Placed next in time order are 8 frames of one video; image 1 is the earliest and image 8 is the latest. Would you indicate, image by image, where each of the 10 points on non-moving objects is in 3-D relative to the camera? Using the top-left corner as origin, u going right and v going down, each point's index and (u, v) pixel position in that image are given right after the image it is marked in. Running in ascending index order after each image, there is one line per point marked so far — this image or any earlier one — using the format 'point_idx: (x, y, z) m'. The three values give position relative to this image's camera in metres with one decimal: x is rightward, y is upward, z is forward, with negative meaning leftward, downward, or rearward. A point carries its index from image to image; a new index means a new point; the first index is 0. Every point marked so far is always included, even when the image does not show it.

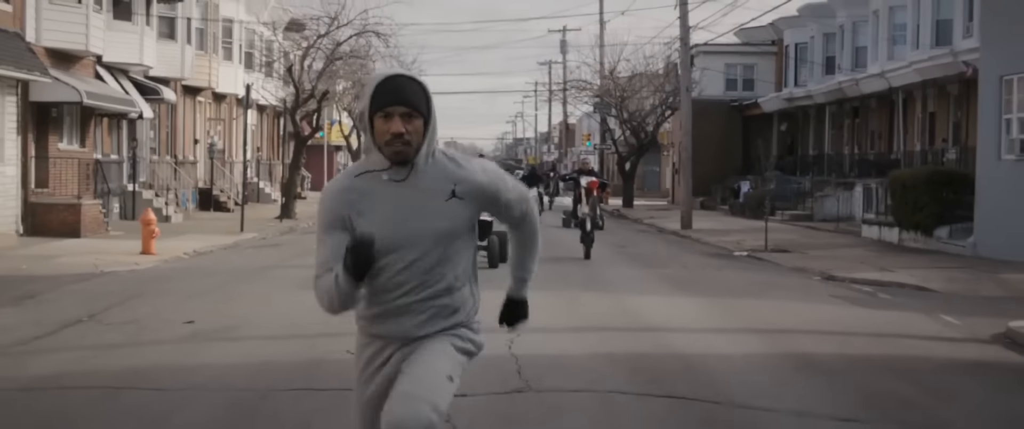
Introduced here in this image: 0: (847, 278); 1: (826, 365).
0: (+4.3, -0.8, +19.5) m
1: (+2.1, -1.0, +10.3) m
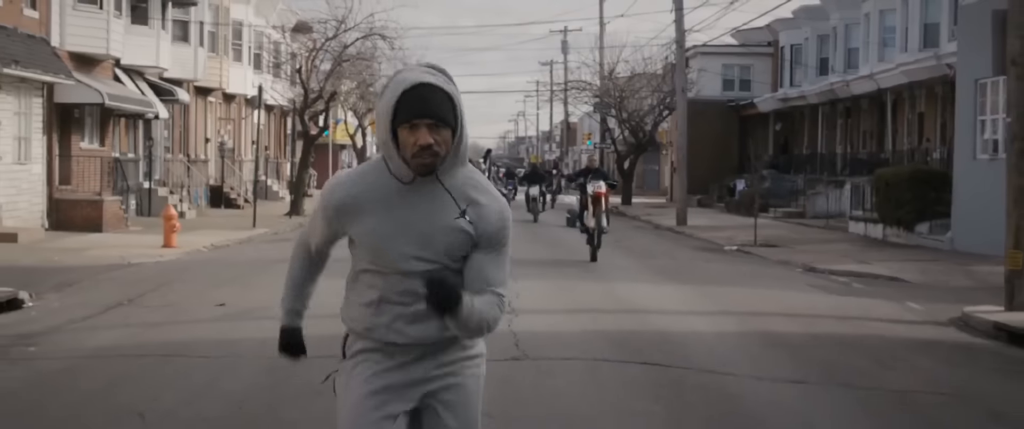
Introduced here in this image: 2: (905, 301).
0: (+4.3, -0.7, +20.8) m
1: (+2.1, -1.0, +11.5) m
2: (+4.1, -0.9, +16.0) m
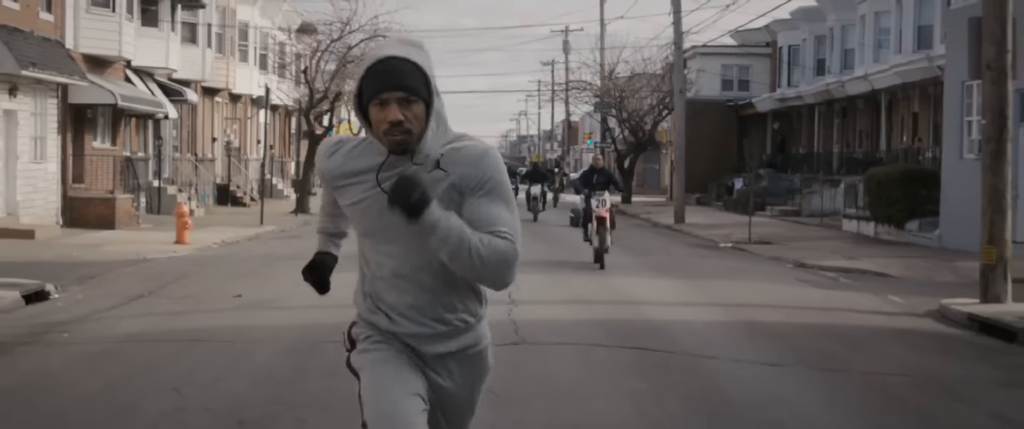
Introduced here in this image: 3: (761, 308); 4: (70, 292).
0: (+4.4, -0.7, +21.6) m
1: (+2.1, -0.9, +12.3) m
2: (+4.1, -0.9, +16.8) m
3: (+2.3, -0.9, +14.1) m
4: (-4.3, -0.8, +14.8) m
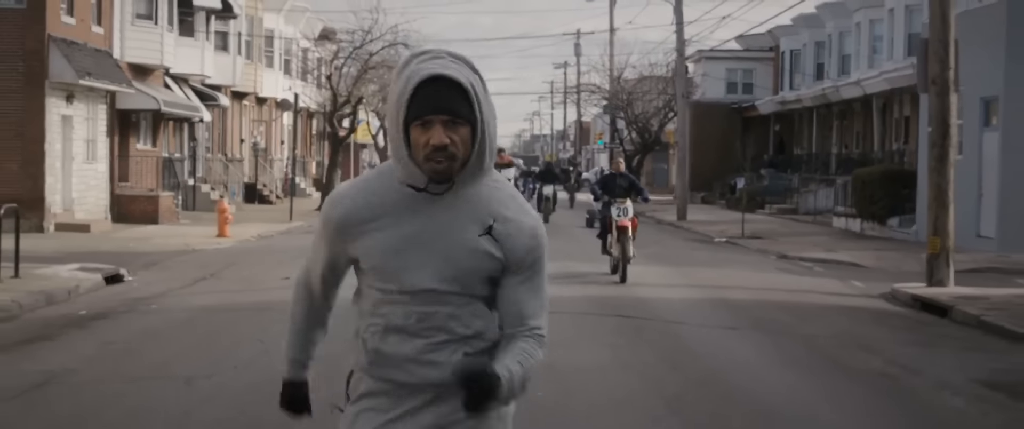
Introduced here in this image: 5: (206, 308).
0: (+4.5, -0.7, +23.9) m
1: (+2.2, -0.9, +14.6) m
2: (+4.2, -0.8, +19.1) m
3: (+2.4, -0.8, +16.4) m
4: (-4.2, -0.7, +17.2) m
5: (-2.7, -0.8, +13.2) m
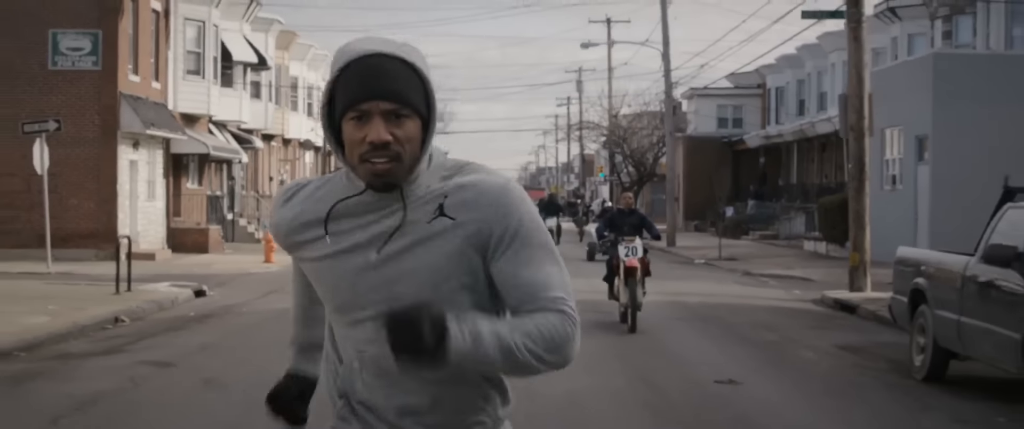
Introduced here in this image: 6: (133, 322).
0: (+4.6, -1.1, +28.1) m
1: (+2.2, -1.1, +18.9) m
2: (+4.3, -1.2, +23.3) m
3: (+2.5, -1.1, +20.7) m
4: (-4.2, -1.1, +21.5) m
5: (-2.6, -1.1, +17.4) m
6: (-4.1, -1.2, +16.4) m
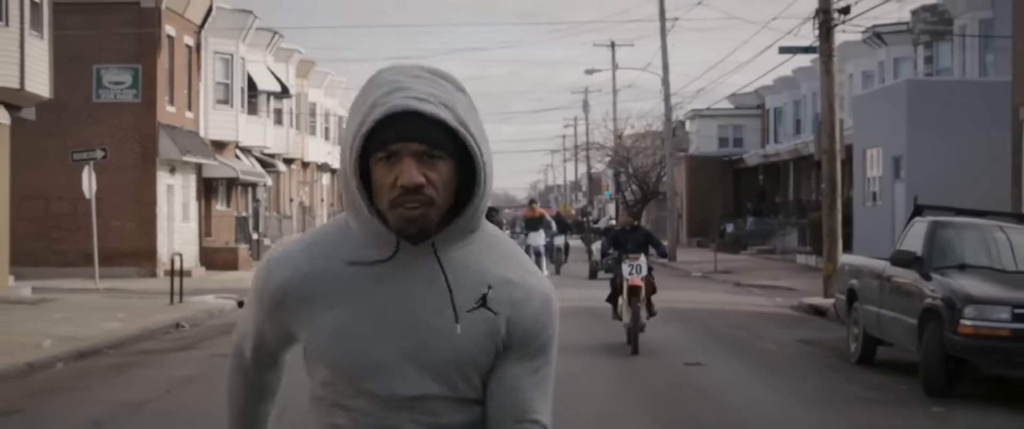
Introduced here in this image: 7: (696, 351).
0: (+4.8, -1.4, +30.5) m
1: (+2.4, -1.4, +21.3) m
2: (+4.5, -1.4, +25.7) m
3: (+2.6, -1.4, +23.1) m
4: (-4.0, -1.4, +24.0) m
5: (-2.5, -1.3, +19.9) m
6: (-4.0, -1.4, +18.9) m
7: (+1.8, -1.3, +14.6) m
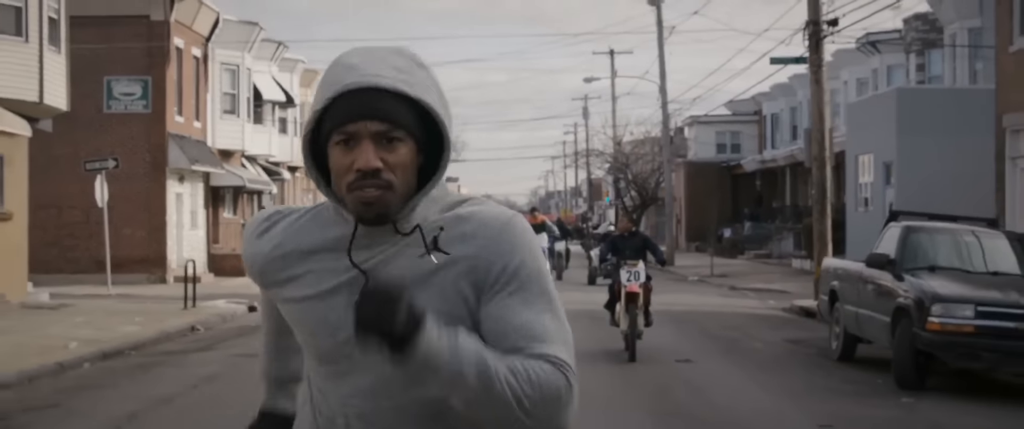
0: (+4.8, -1.5, +31.3) m
1: (+2.4, -1.4, +22.1) m
2: (+4.5, -1.5, +26.5) m
3: (+2.6, -1.4, +23.9) m
4: (-4.0, -1.5, +24.8) m
5: (-2.5, -1.4, +20.7) m
6: (-4.0, -1.5, +19.7) m
7: (+1.8, -1.4, +15.4) m
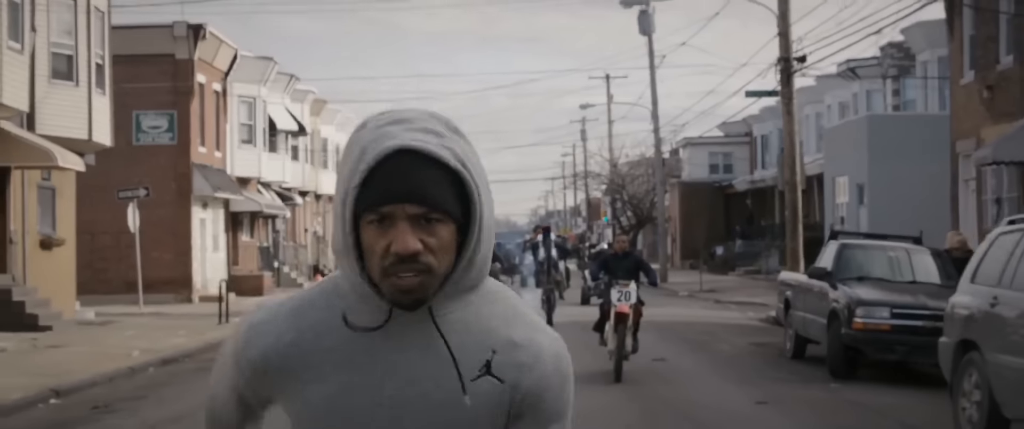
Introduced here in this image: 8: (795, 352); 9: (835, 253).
0: (+4.8, -1.9, +33.8) m
1: (+2.4, -1.8, +24.6) m
2: (+4.5, -1.9, +29.0) m
3: (+2.7, -1.8, +26.4) m
4: (-4.0, -1.9, +27.3) m
5: (-2.5, -1.8, +23.2) m
6: (-3.9, -1.9, +22.2) m
7: (+1.8, -1.6, +17.9) m
8: (+3.0, -1.5, +16.4) m
9: (+3.3, -0.4, +15.4) m
